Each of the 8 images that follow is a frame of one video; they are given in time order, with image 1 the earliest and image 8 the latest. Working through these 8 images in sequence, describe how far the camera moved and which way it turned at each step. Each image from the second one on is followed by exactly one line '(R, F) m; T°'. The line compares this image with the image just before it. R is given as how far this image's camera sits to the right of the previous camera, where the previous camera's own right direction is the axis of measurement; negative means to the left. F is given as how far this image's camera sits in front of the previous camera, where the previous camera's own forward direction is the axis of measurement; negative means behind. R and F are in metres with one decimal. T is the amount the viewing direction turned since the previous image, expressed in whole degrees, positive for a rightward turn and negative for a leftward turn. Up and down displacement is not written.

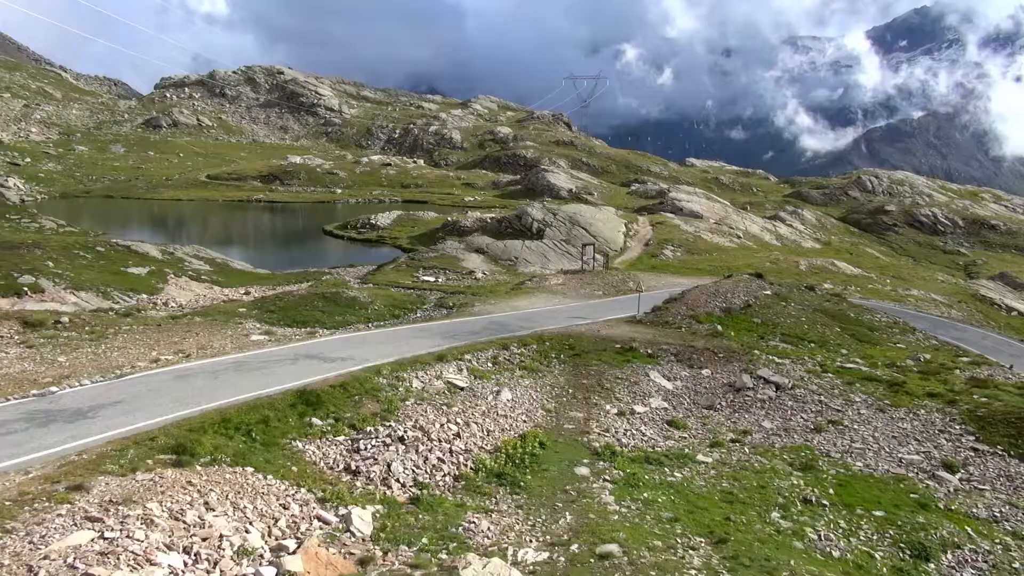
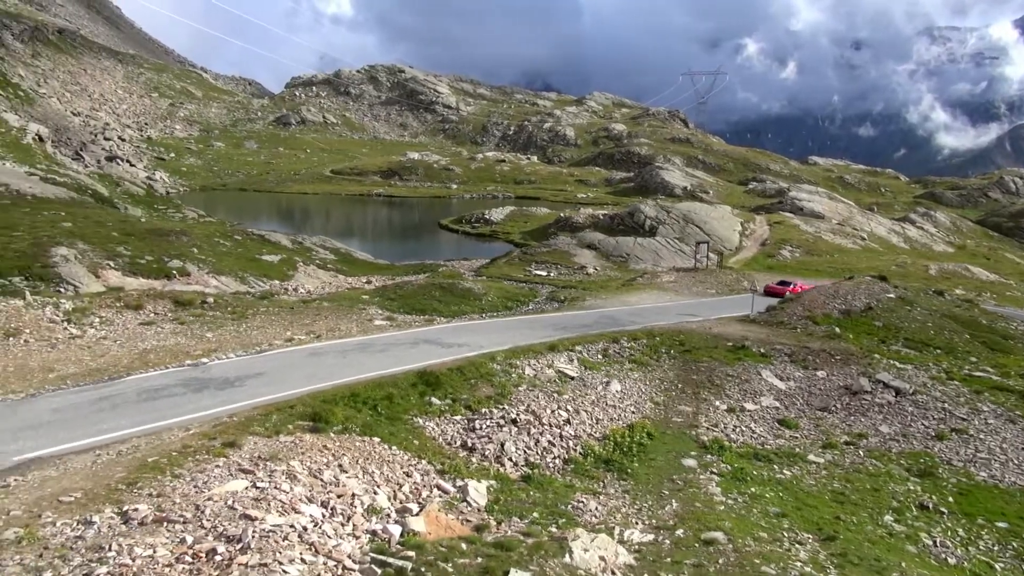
(-0.1, -0.8) m; -8°
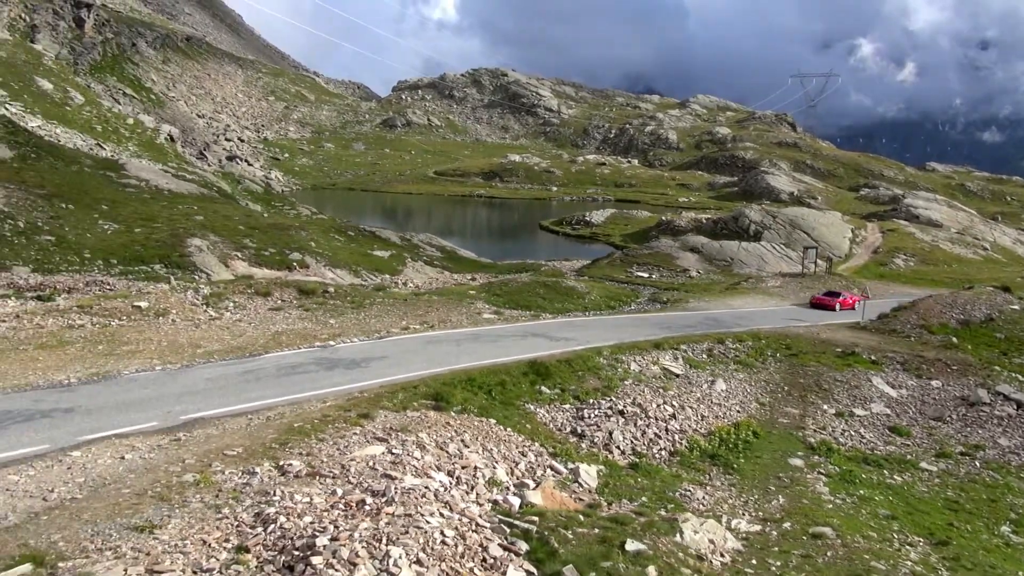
(-0.4, -0.9) m; -7°
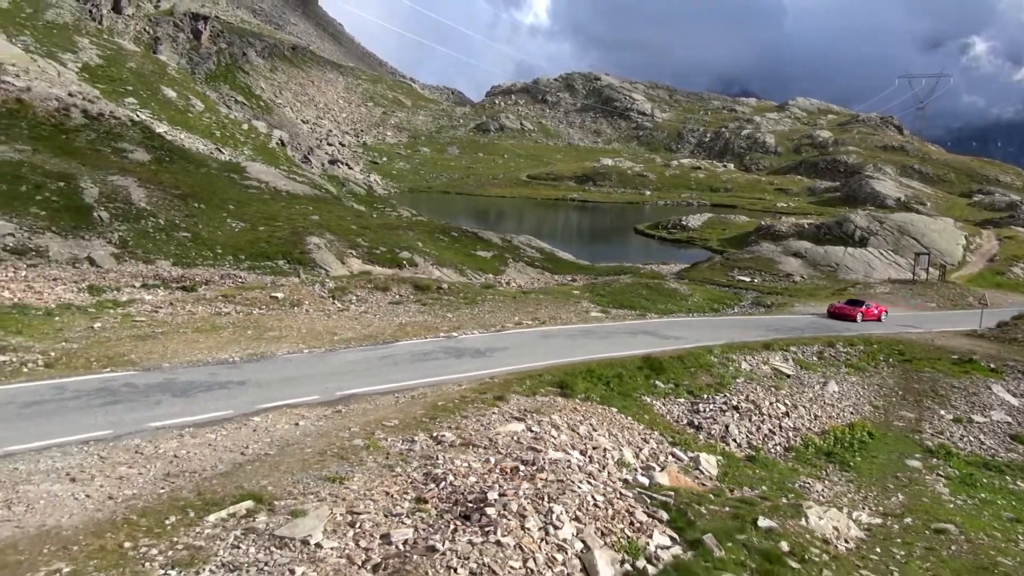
(-0.9, -1.1) m; -6°
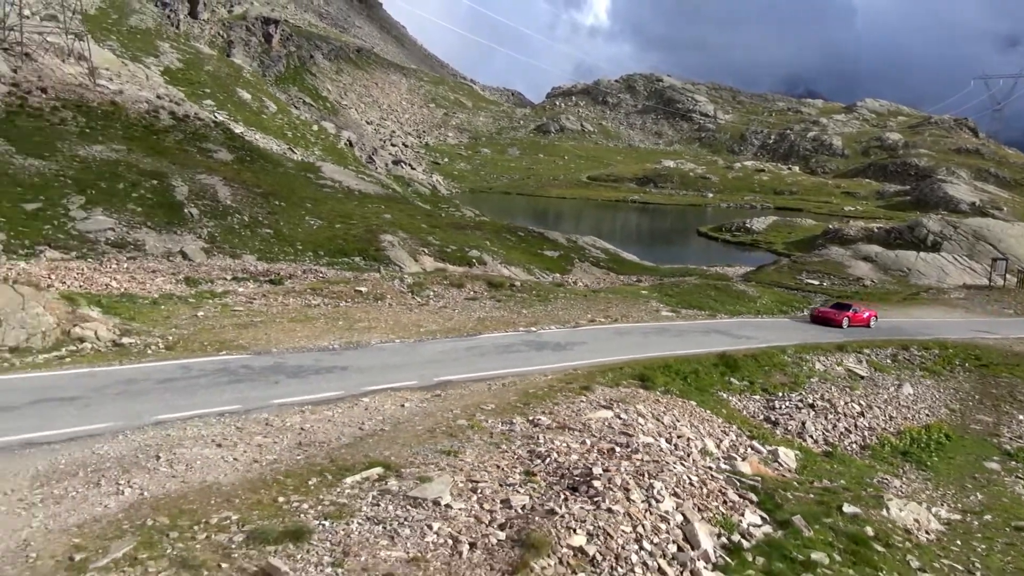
(-0.7, -1.0) m; -4°
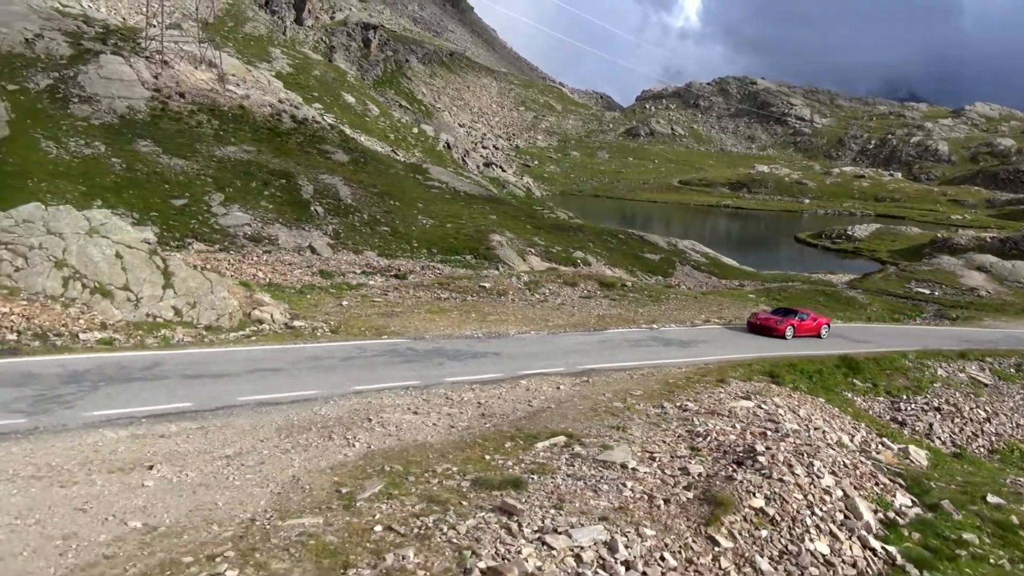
(-1.5, -1.5) m; -6°
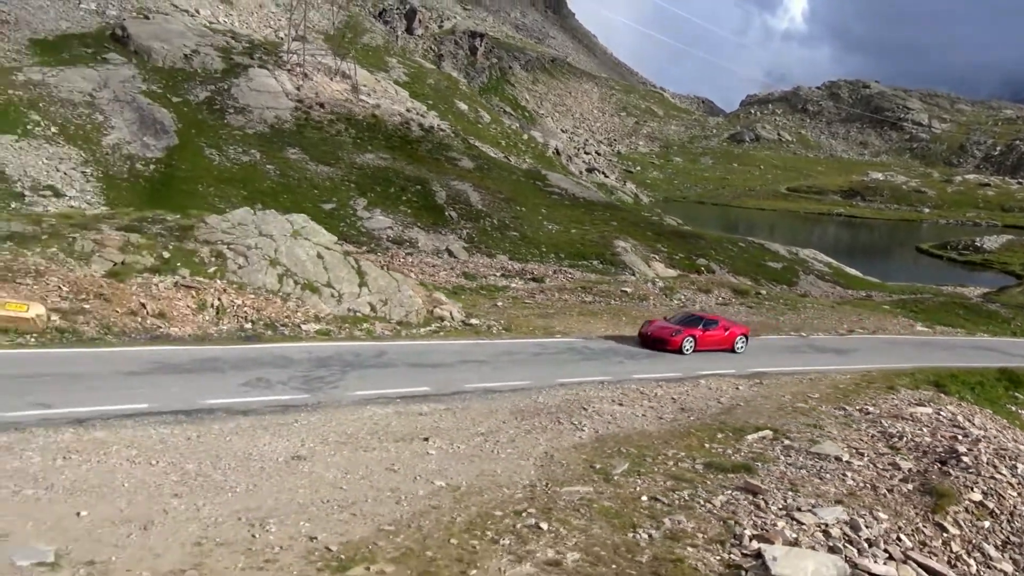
(-2.1, -1.5) m; -7°
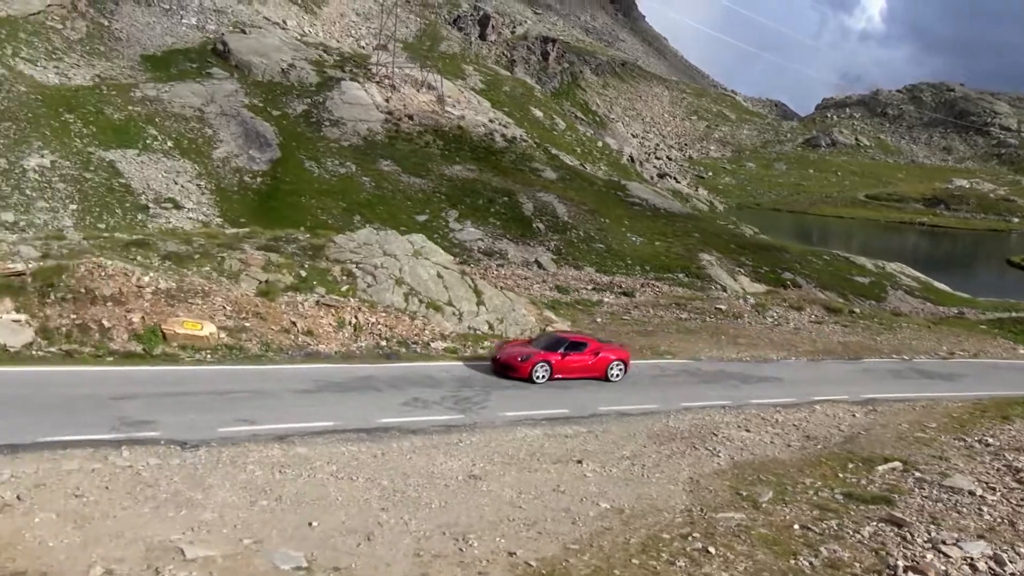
(-1.5, -1.2) m; -5°
